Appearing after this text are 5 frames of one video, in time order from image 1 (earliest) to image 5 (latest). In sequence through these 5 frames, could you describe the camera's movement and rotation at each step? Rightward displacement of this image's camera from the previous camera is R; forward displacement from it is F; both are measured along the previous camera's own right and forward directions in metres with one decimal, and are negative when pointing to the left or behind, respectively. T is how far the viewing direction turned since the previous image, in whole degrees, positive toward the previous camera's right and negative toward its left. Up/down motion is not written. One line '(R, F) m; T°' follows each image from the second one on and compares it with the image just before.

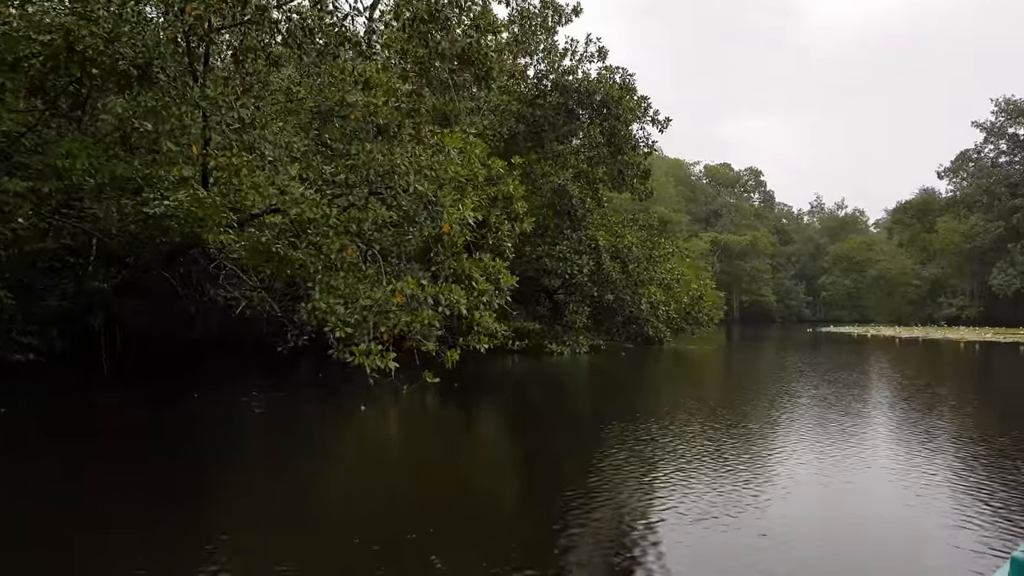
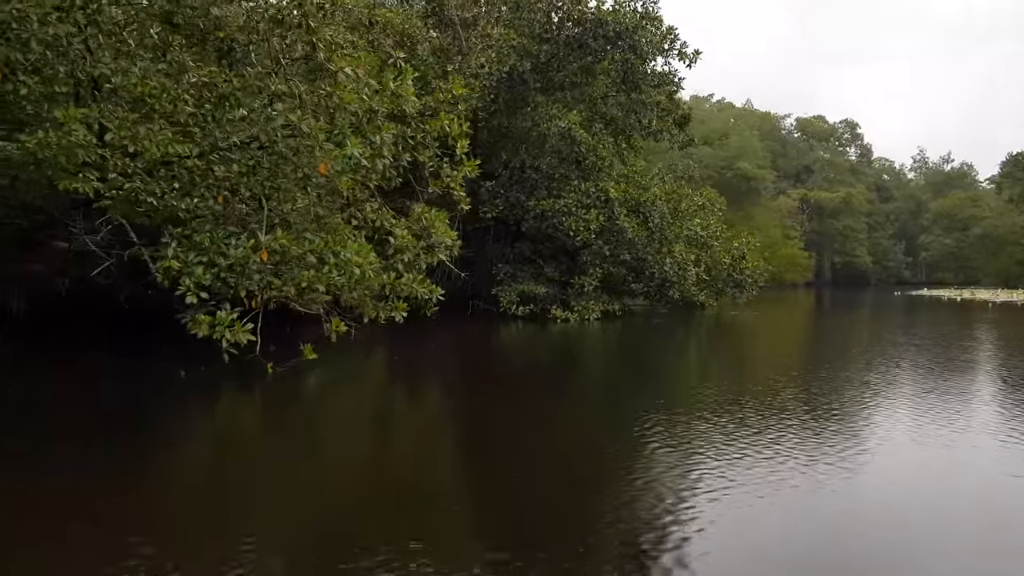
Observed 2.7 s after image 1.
(+1.7, +1.8) m; -7°
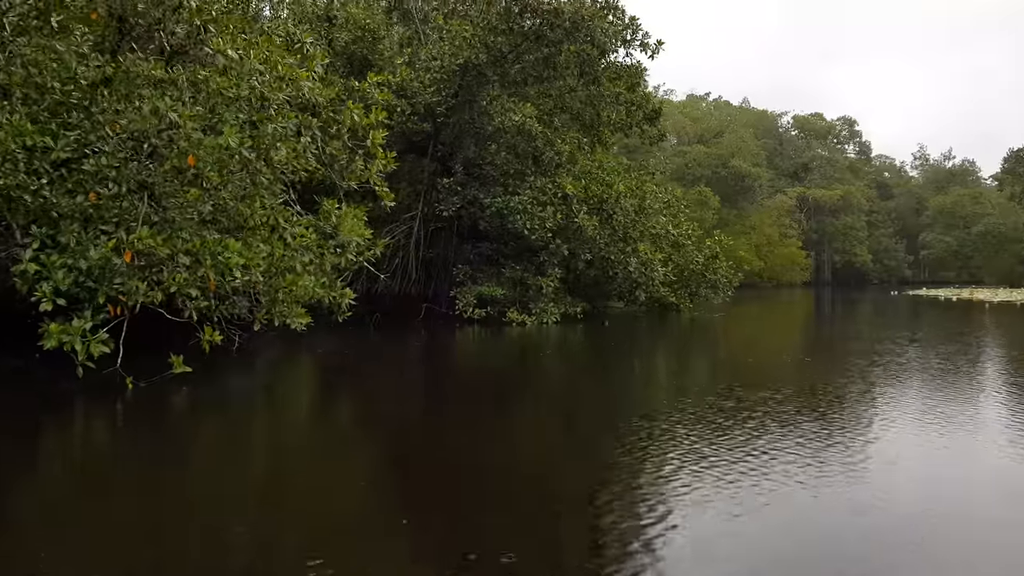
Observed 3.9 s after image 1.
(+0.9, +0.7) m; 0°
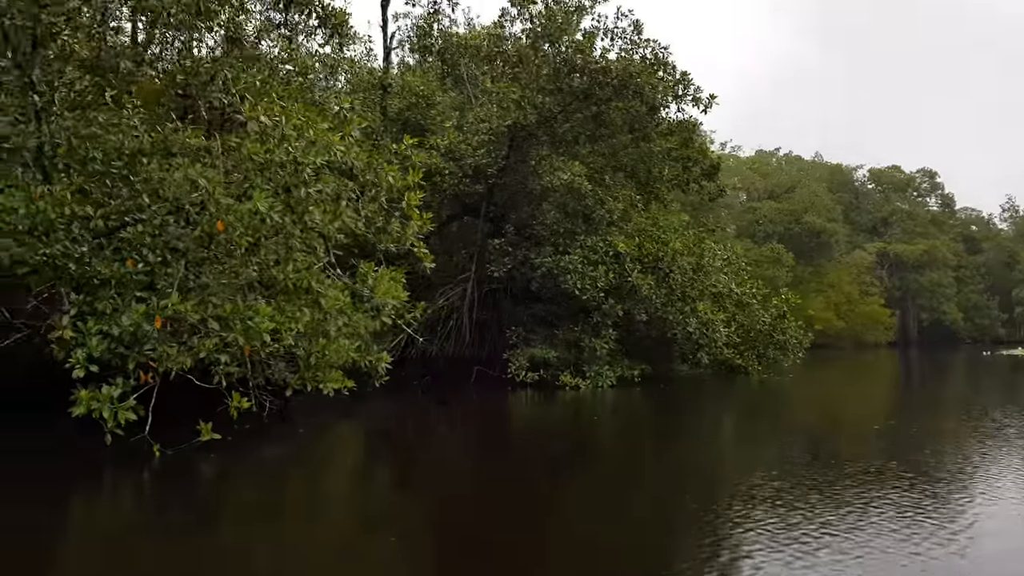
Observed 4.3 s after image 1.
(+0.3, +0.2) m; -5°
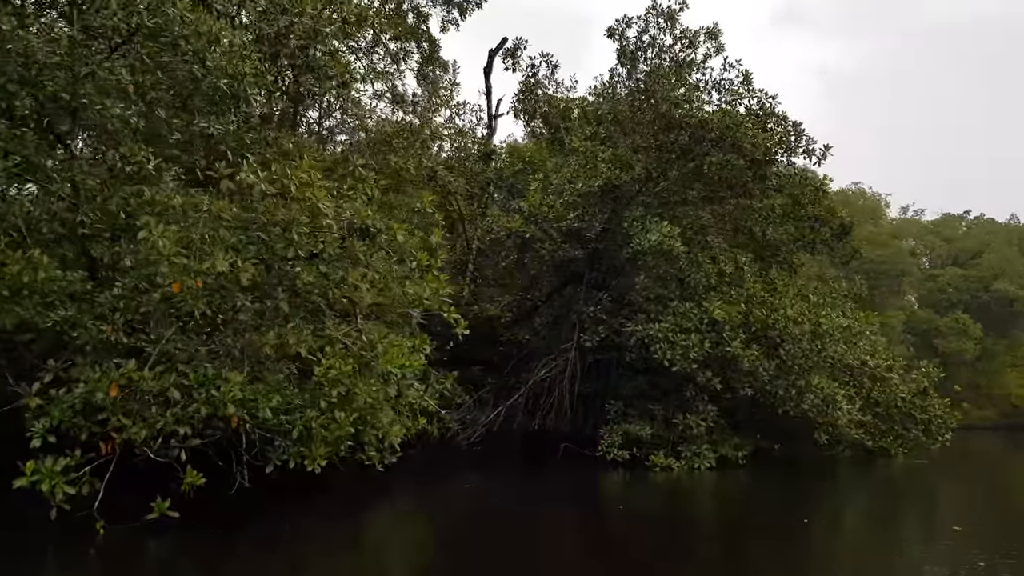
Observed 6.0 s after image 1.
(+1.3, +1.1) m; -12°
